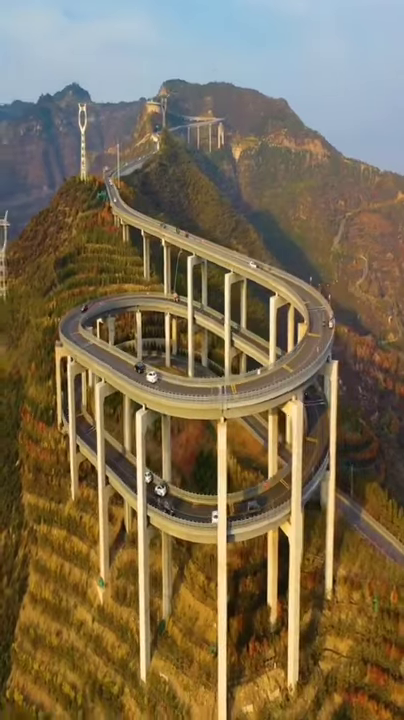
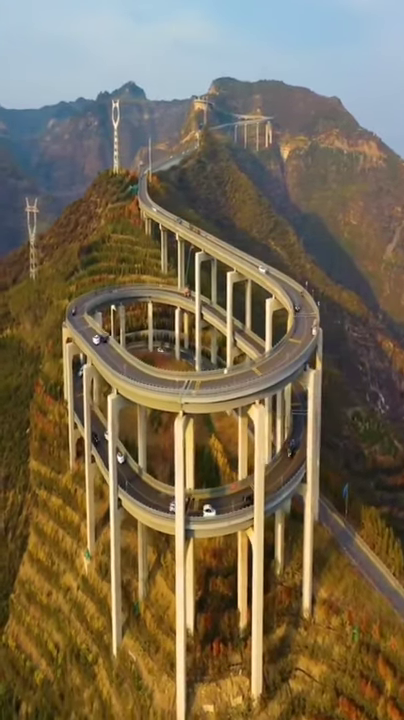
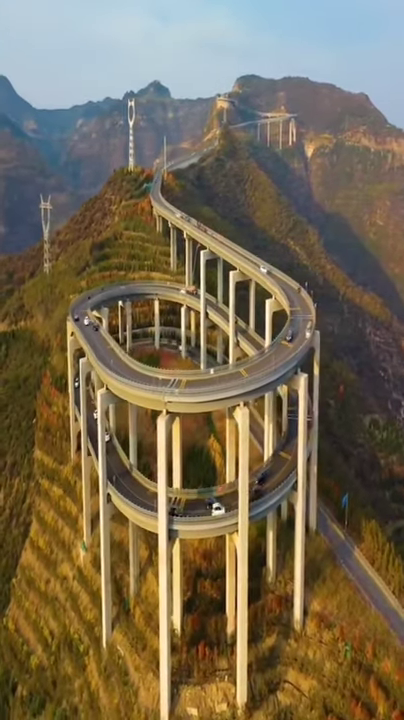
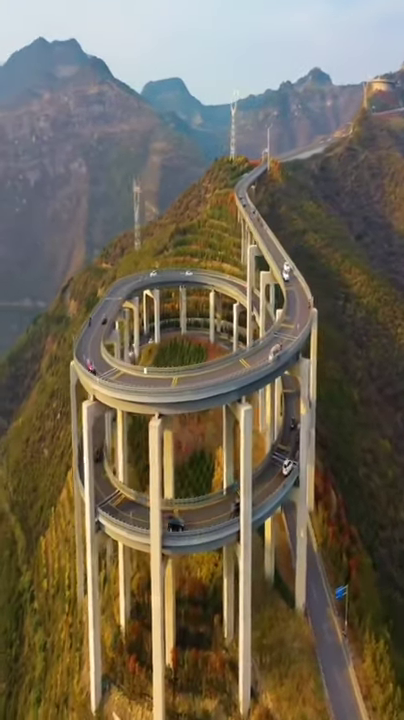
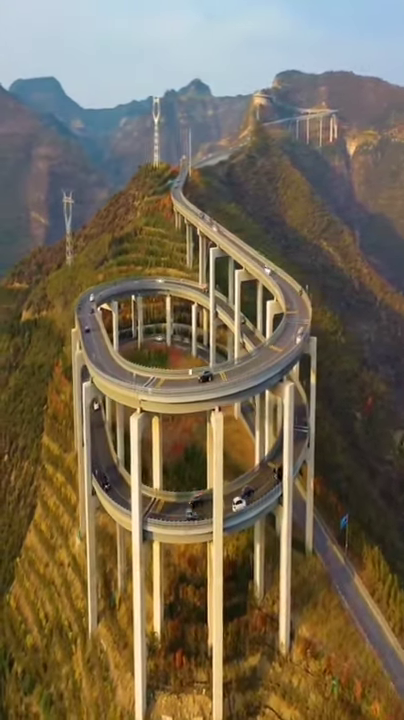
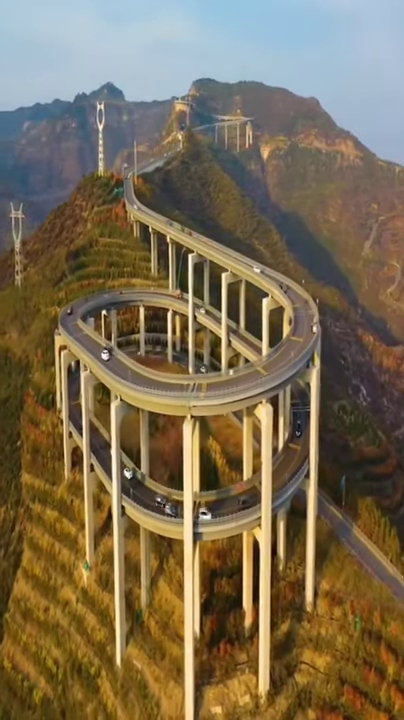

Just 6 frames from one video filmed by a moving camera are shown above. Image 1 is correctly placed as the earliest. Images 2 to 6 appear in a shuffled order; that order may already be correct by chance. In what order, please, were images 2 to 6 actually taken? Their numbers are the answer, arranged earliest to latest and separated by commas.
6, 2, 3, 5, 4
